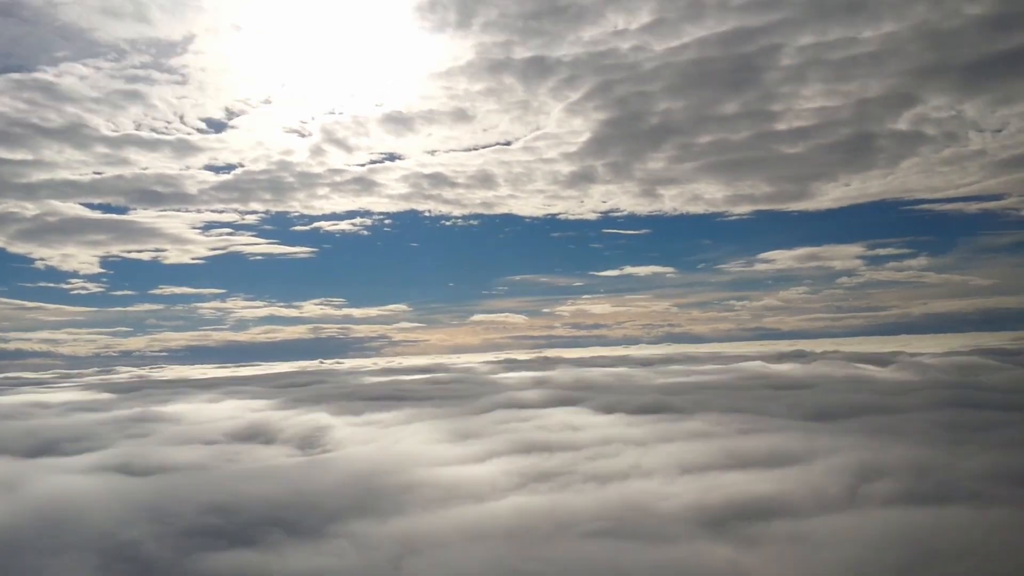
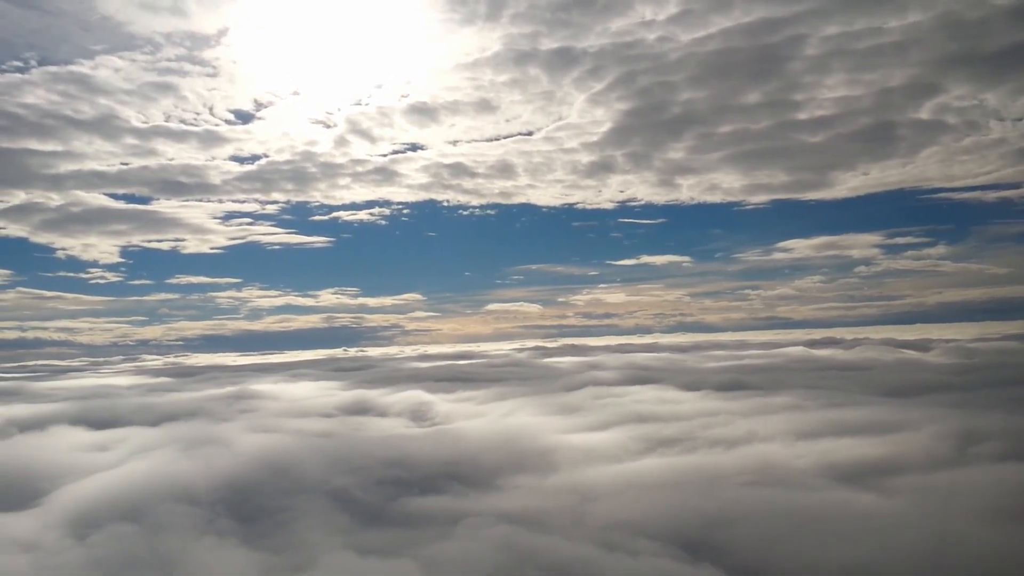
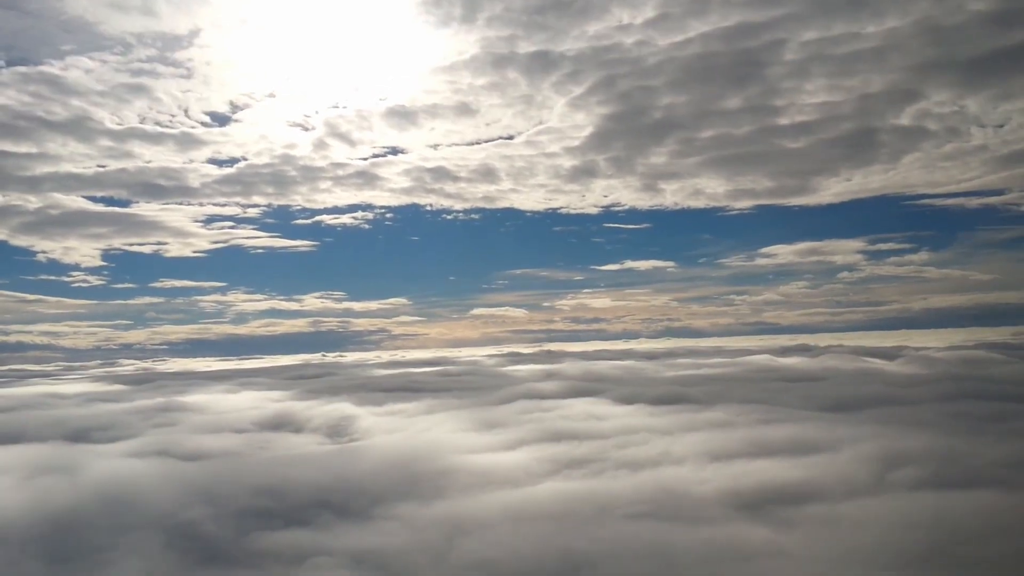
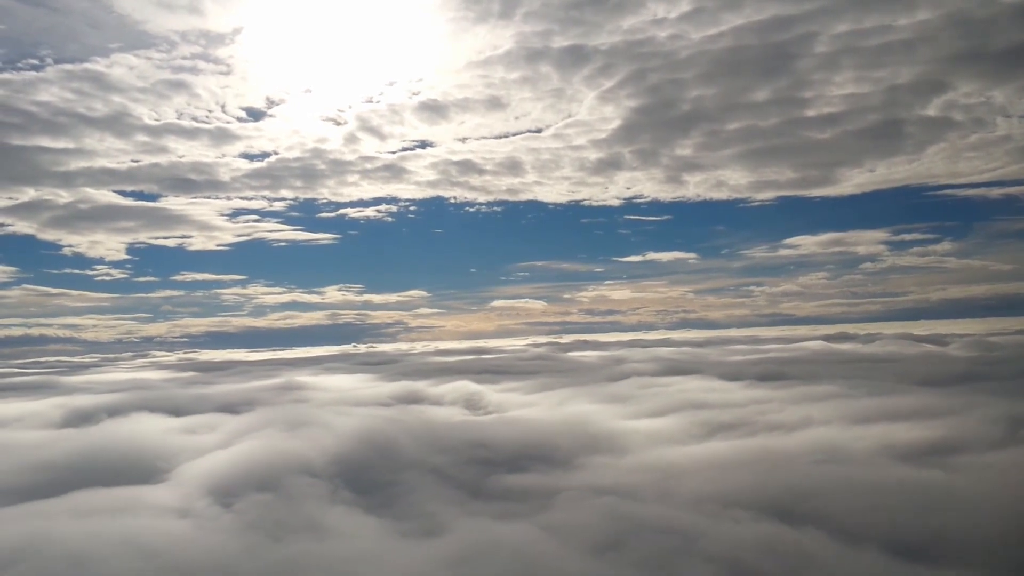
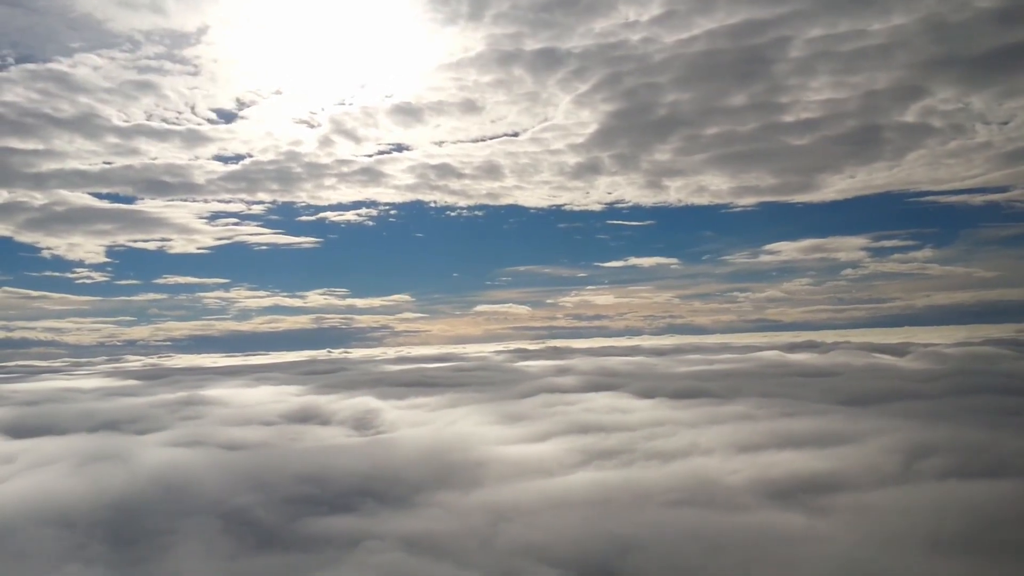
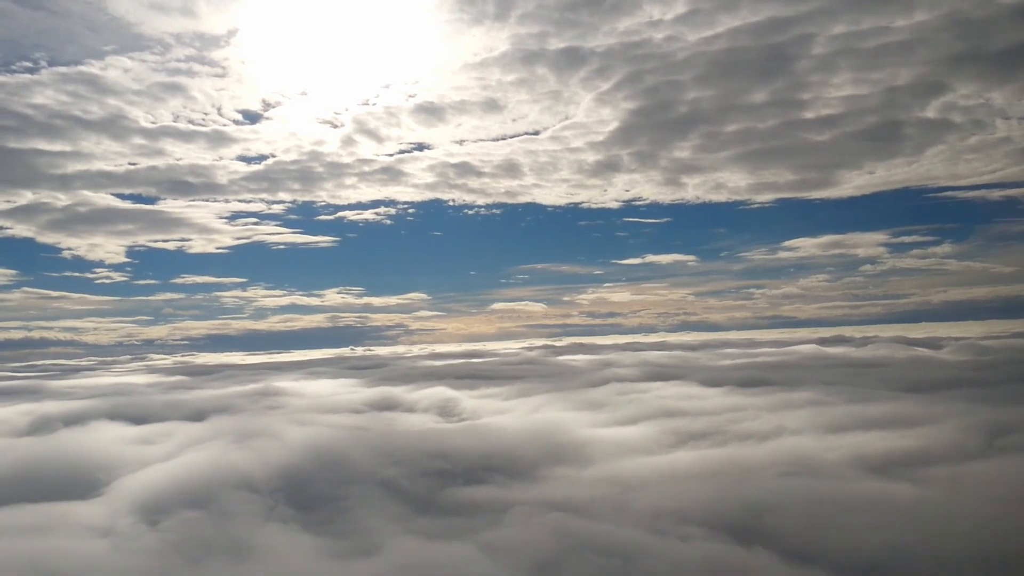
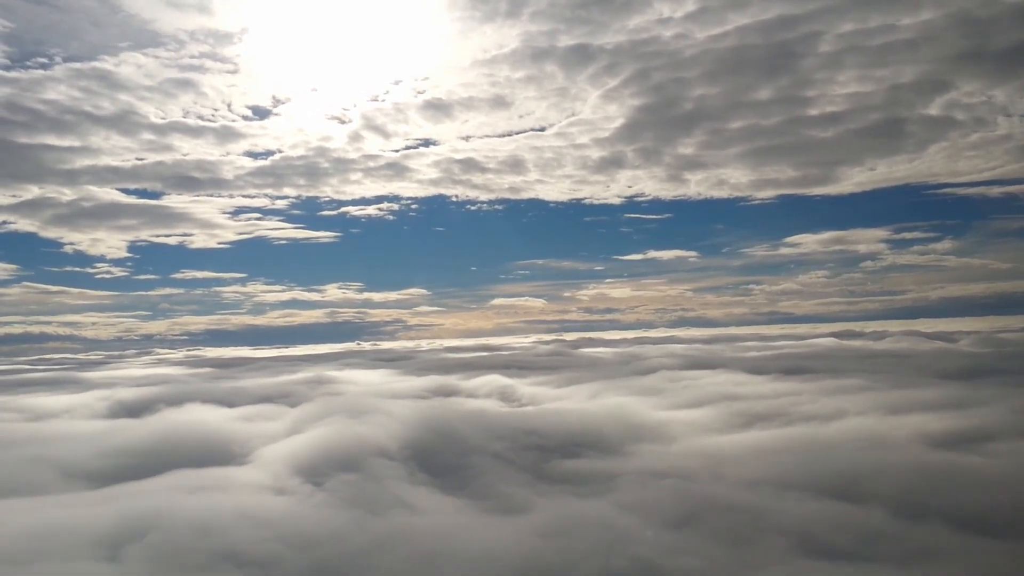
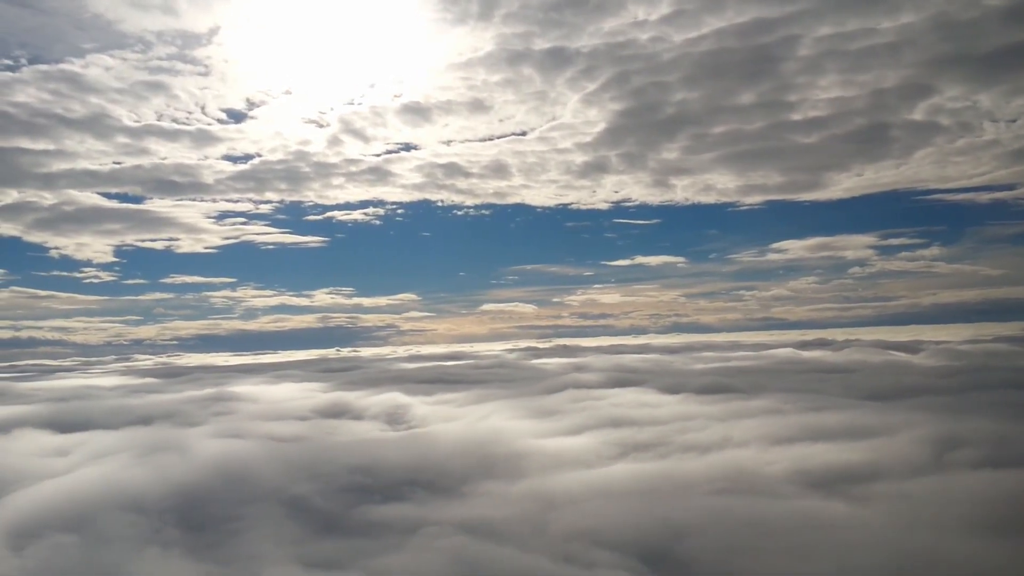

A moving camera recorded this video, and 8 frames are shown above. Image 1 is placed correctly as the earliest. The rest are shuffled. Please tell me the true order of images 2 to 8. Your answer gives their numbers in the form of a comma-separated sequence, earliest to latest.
3, 5, 8, 2, 6, 4, 7
